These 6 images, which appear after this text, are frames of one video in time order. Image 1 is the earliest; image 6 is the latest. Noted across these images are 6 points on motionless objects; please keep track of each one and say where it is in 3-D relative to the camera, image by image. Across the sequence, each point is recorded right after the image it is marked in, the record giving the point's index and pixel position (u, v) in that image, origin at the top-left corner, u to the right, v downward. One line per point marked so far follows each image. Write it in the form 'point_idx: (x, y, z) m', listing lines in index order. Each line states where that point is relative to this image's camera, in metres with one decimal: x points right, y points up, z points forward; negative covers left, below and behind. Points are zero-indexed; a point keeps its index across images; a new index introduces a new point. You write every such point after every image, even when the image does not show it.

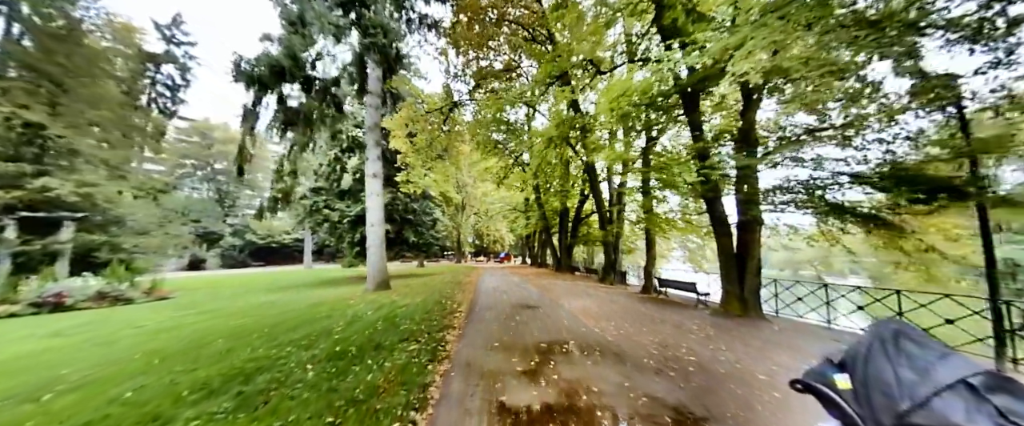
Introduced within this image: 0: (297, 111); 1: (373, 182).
0: (-6.6, +3.1, +9.3) m
1: (-4.6, +1.1, +10.0) m
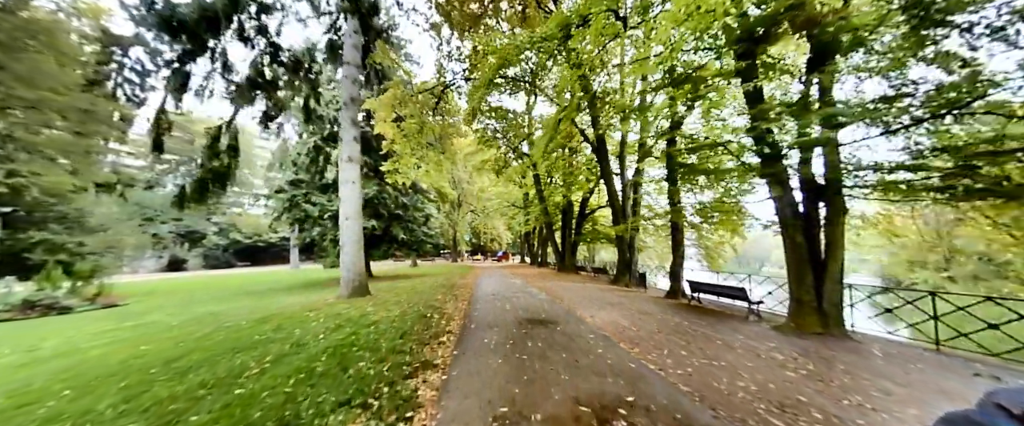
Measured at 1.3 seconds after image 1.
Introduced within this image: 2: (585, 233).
0: (-6.5, +3.3, +7.6) m
1: (-4.6, +1.3, +8.4) m
2: (+4.7, -1.2, +19.8) m
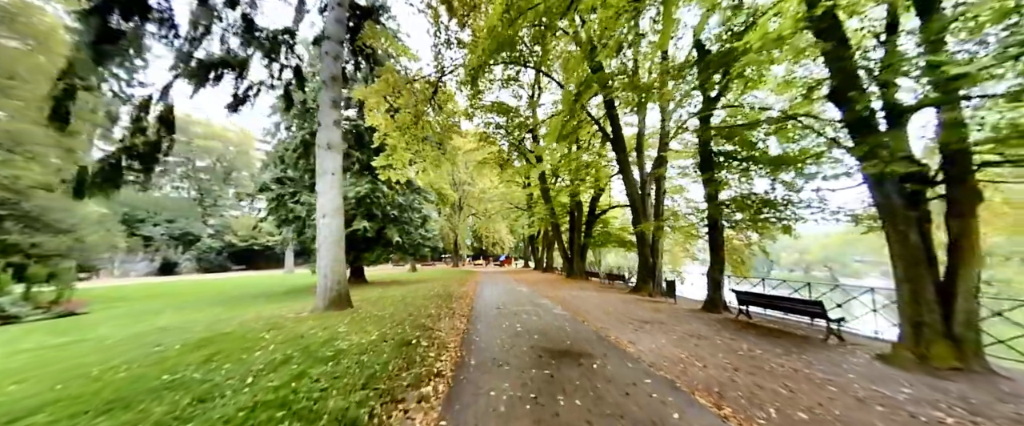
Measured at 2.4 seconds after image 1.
0: (-6.3, +3.4, +6.4) m
1: (-4.4, +1.4, +7.1) m
2: (+5.0, -1.3, +18.4) m
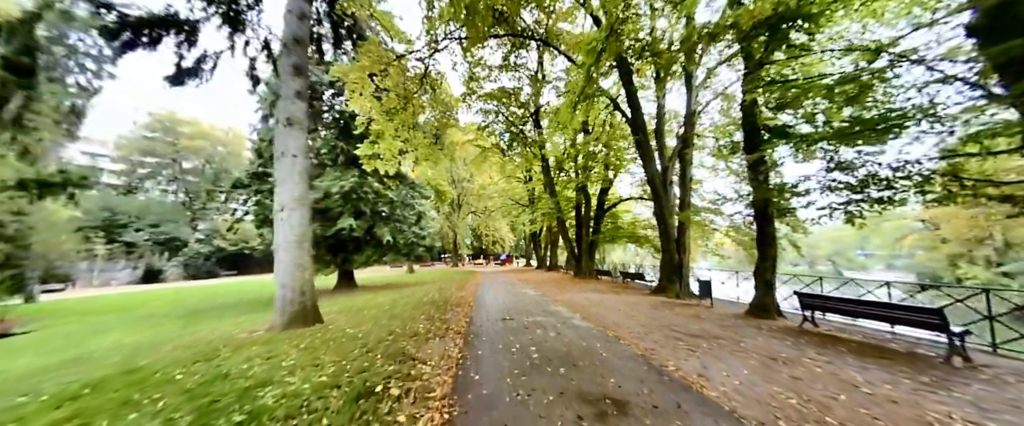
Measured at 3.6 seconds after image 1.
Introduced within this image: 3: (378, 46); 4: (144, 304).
0: (-6.3, +3.5, +5.1) m
1: (-4.3, +1.5, +5.8) m
2: (+5.0, -1.0, +17.1) m
3: (-4.2, +5.0, +9.2) m
4: (-17.8, -4.4, +14.8) m
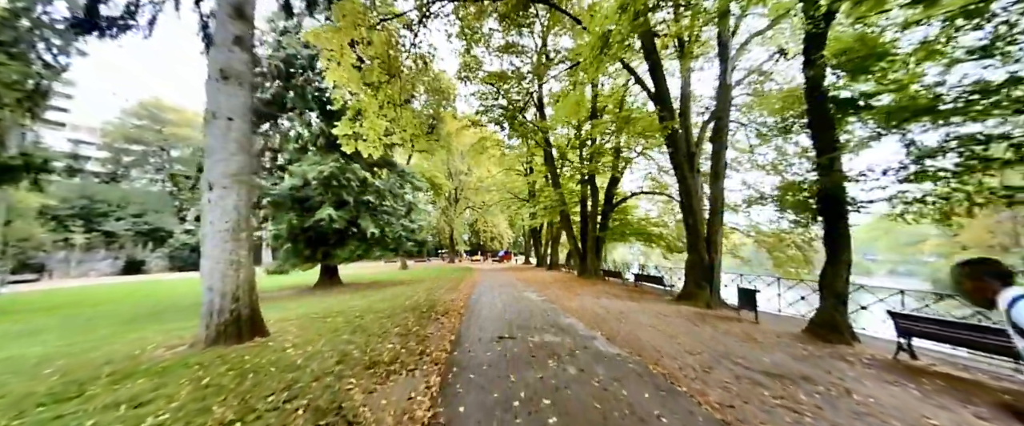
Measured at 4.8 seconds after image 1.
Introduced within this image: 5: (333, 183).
0: (-6.2, +3.8, +3.7) m
1: (-4.2, +1.8, +4.4) m
2: (+5.0, -0.7, +15.8) m
3: (-4.0, +5.3, +7.8) m
4: (-17.8, -3.7, +13.5) m
5: (-6.7, +1.1, +11.5) m
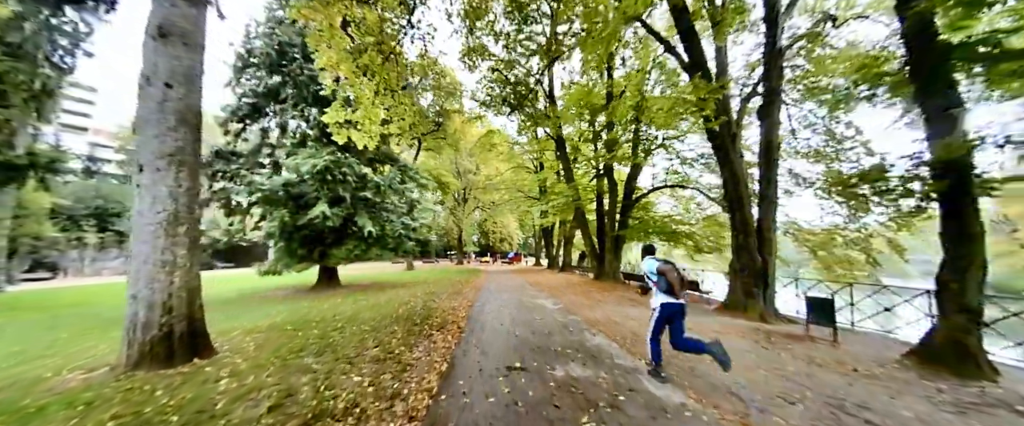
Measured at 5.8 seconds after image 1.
0: (-6.1, +3.9, +2.9) m
1: (-4.1, +1.9, +3.5) m
2: (+5.5, -0.6, +14.6) m
3: (-3.8, +5.5, +6.9) m
4: (-17.4, -3.6, +13.0) m
5: (-6.4, +1.2, +10.7) m
